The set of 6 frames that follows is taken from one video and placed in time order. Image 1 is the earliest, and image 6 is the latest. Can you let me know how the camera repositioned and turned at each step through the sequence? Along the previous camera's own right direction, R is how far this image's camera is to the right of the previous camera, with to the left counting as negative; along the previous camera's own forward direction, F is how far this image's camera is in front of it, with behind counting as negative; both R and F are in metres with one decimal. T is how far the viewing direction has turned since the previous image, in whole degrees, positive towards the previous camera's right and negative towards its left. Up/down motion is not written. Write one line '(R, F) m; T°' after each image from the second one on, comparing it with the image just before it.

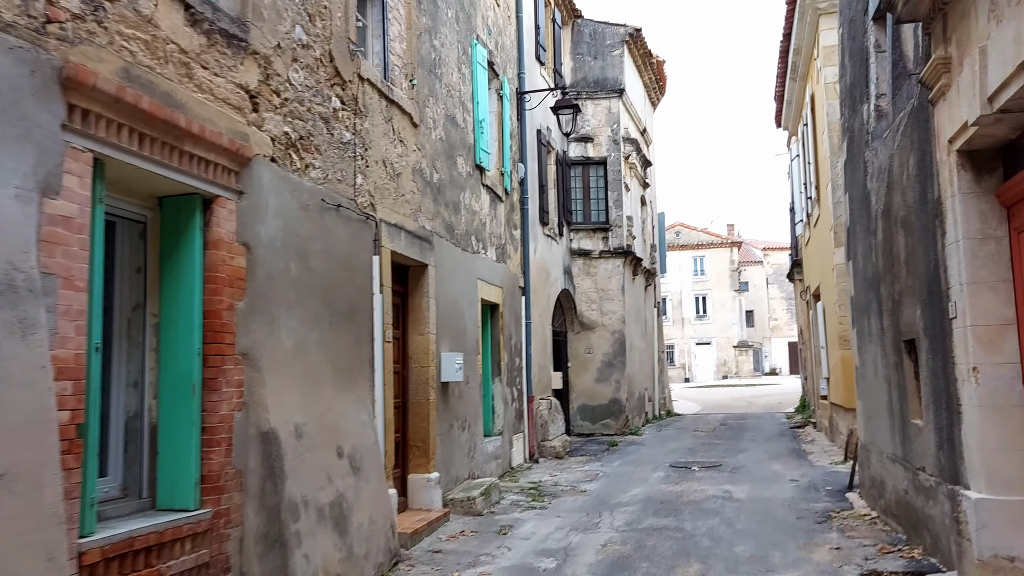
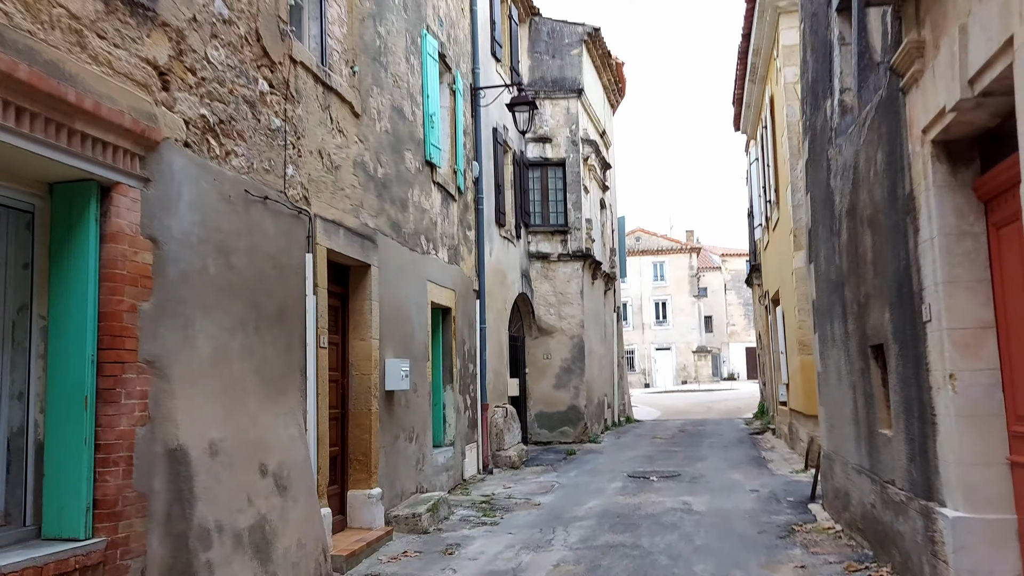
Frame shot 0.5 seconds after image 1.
(+0.1, +0.4) m; +3°
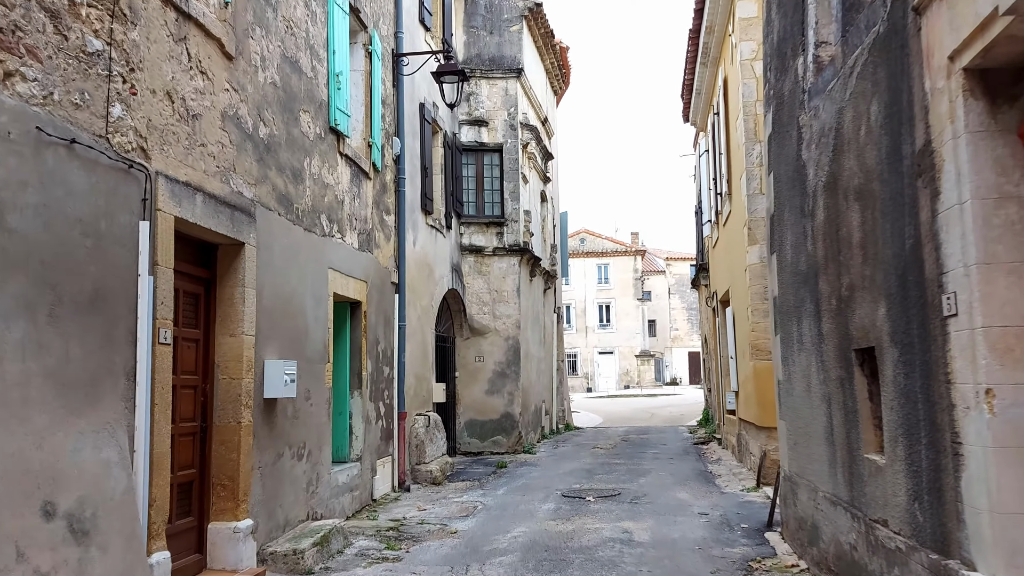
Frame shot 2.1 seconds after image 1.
(+0.3, +1.2) m; +4°
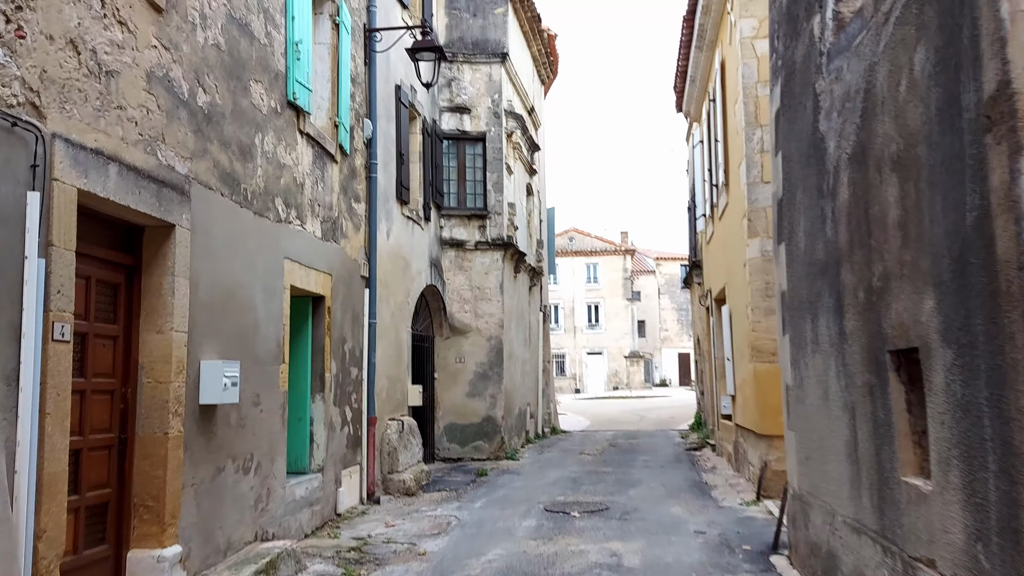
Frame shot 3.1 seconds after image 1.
(+0.1, +0.7) m; +1°
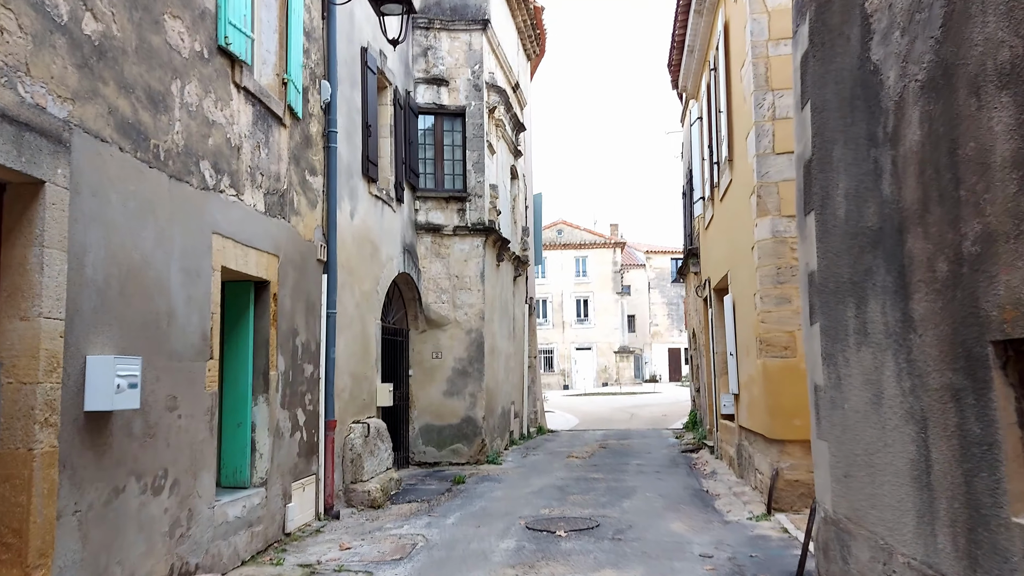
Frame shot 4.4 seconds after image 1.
(+0.1, +1.0) m; +1°
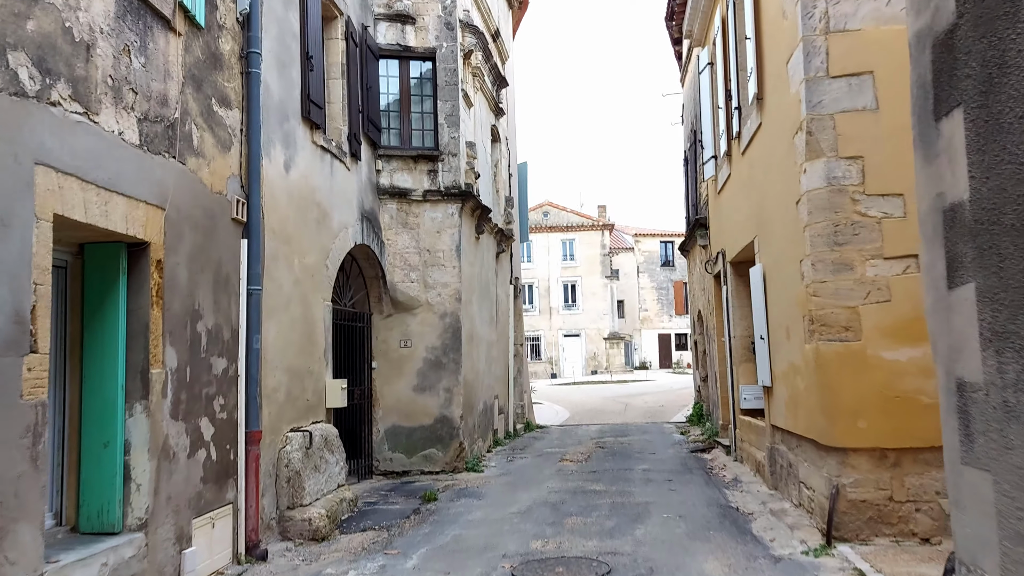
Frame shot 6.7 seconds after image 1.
(0.0, +1.7) m; +1°
